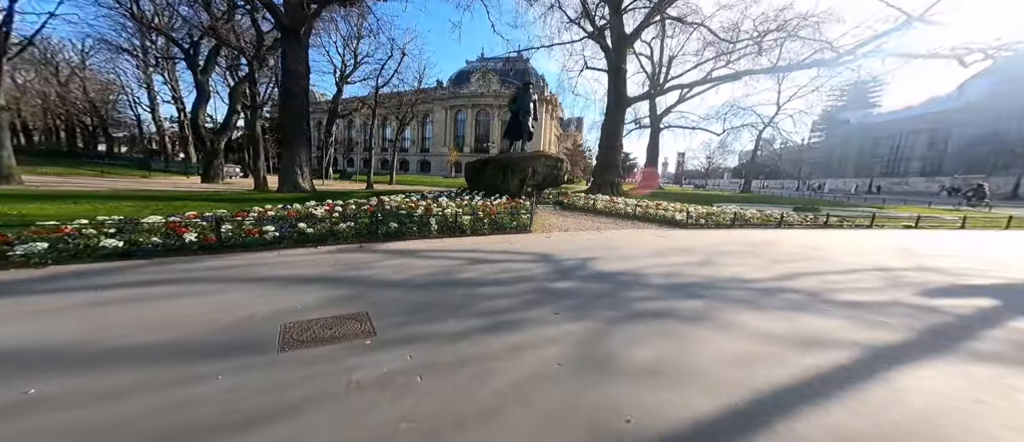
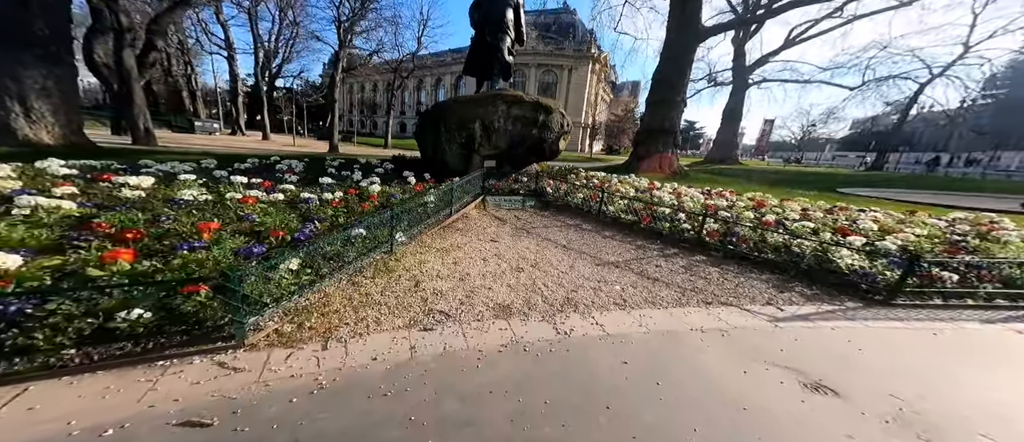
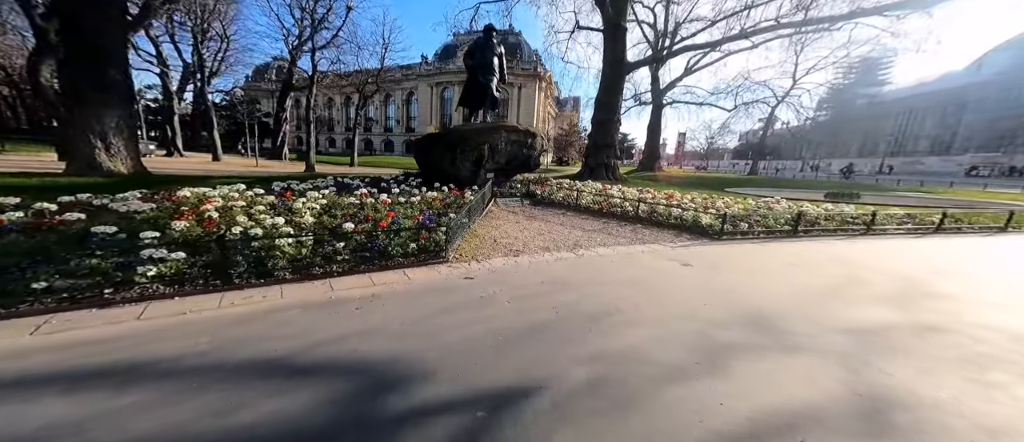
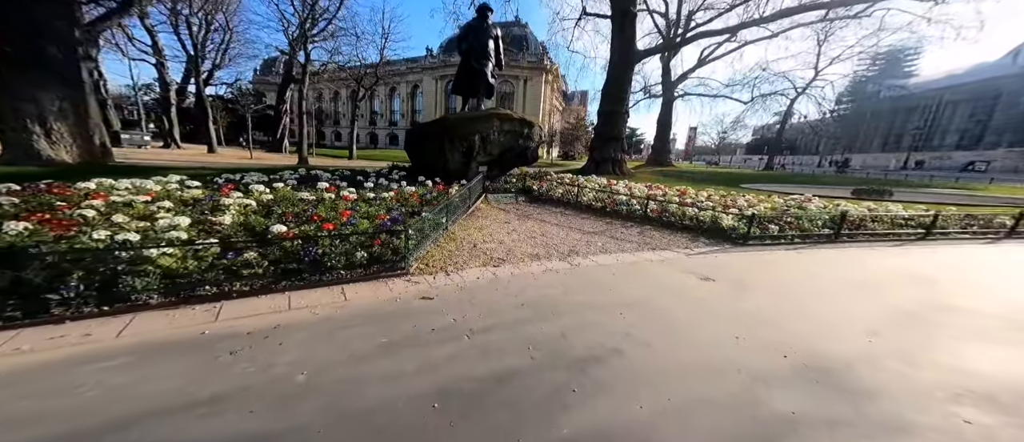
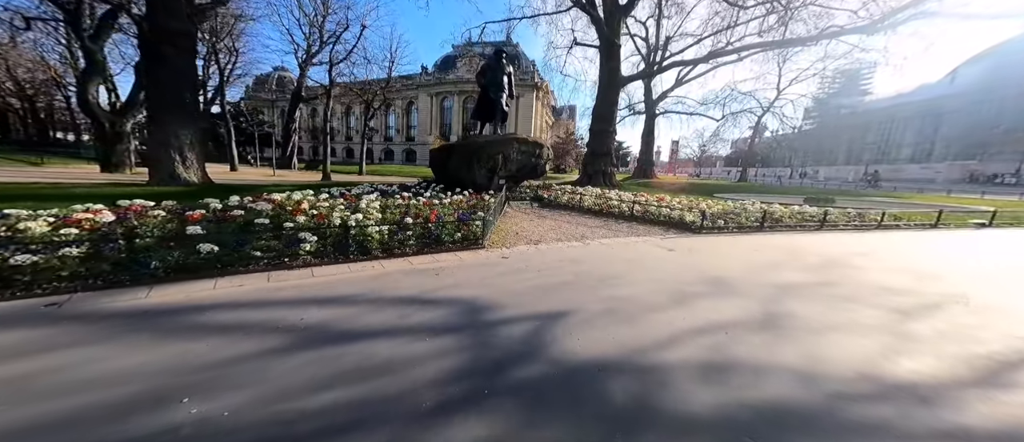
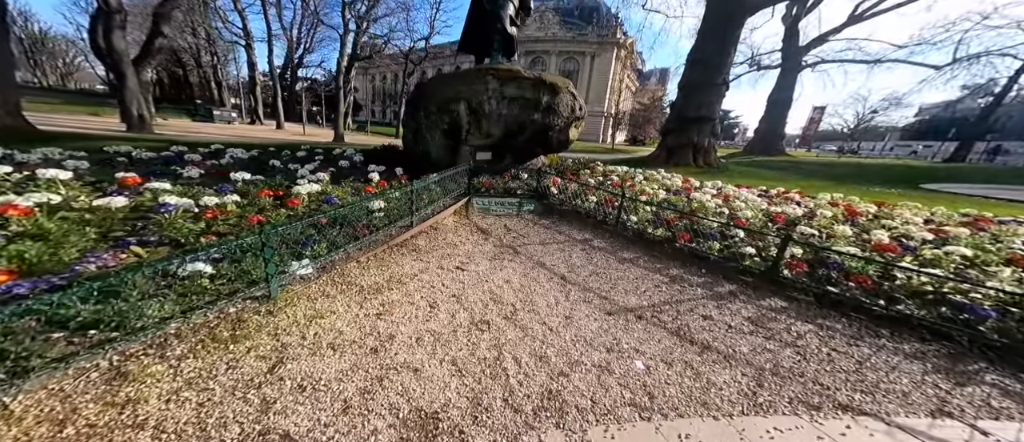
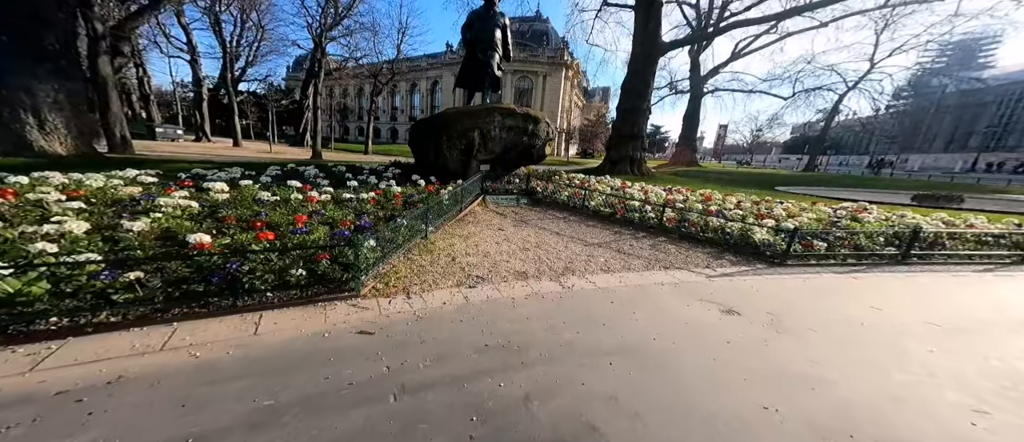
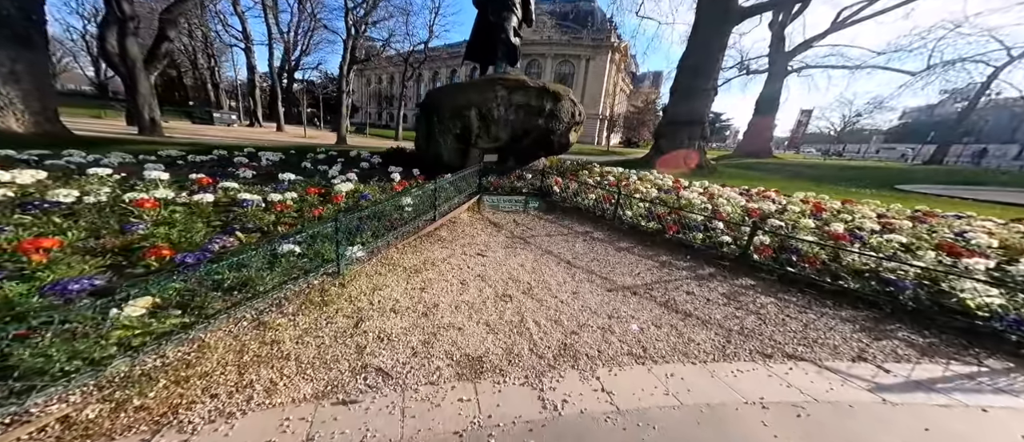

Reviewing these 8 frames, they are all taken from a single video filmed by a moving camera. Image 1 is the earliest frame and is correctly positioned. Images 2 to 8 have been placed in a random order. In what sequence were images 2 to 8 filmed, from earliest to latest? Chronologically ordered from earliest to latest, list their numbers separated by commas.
5, 3, 4, 7, 2, 8, 6
